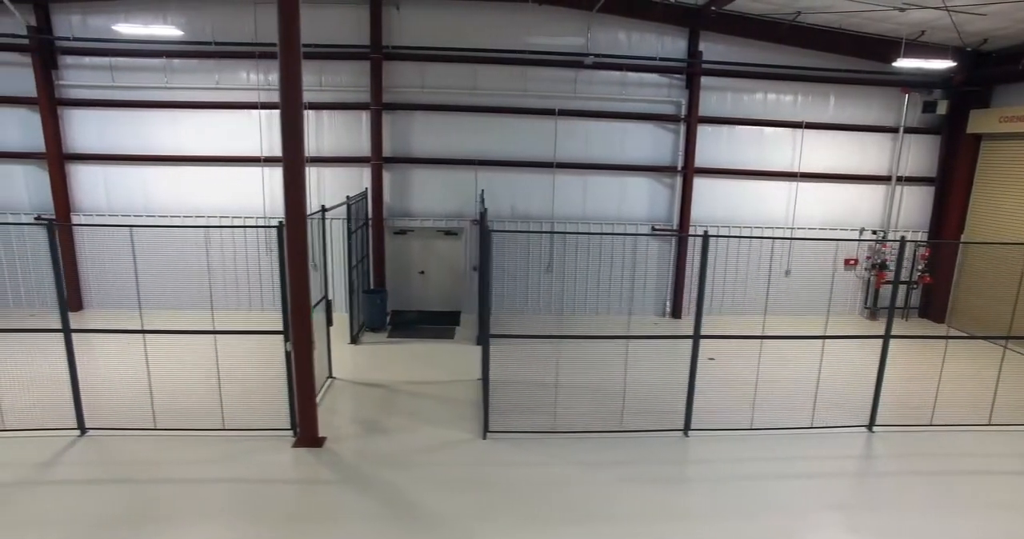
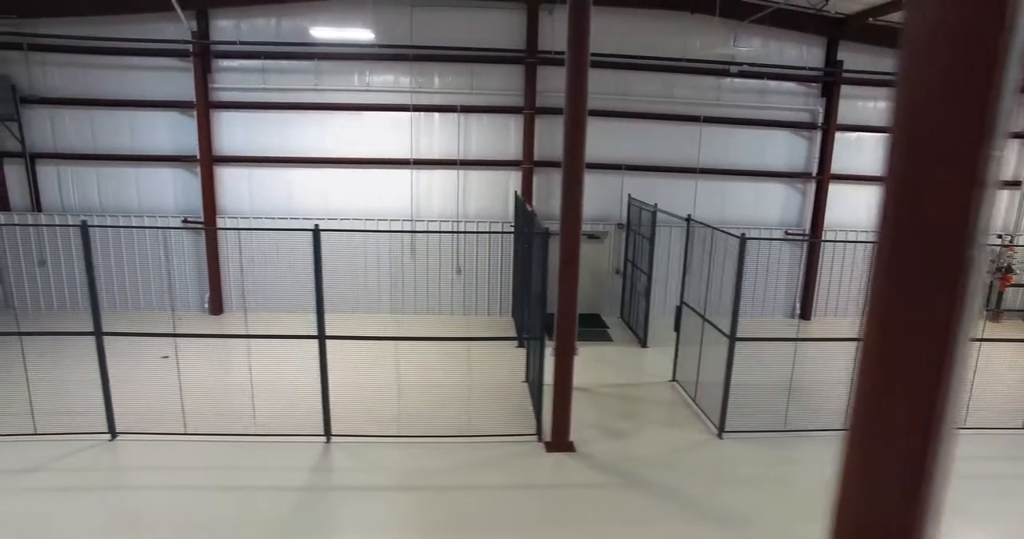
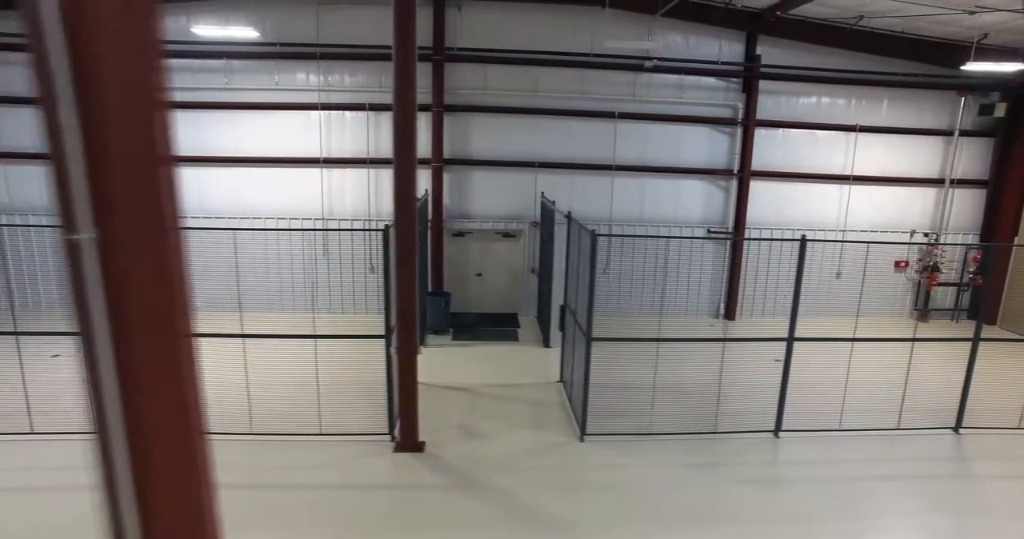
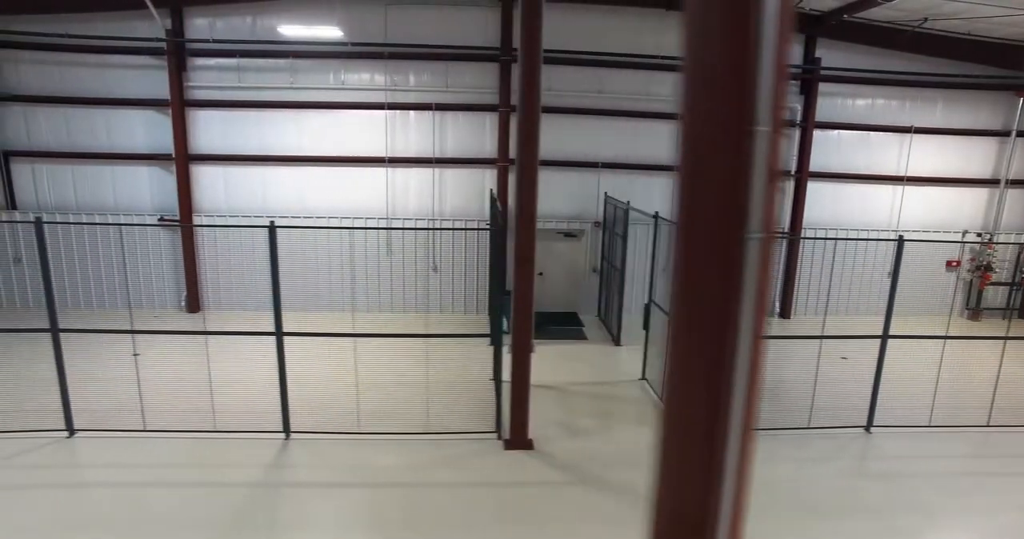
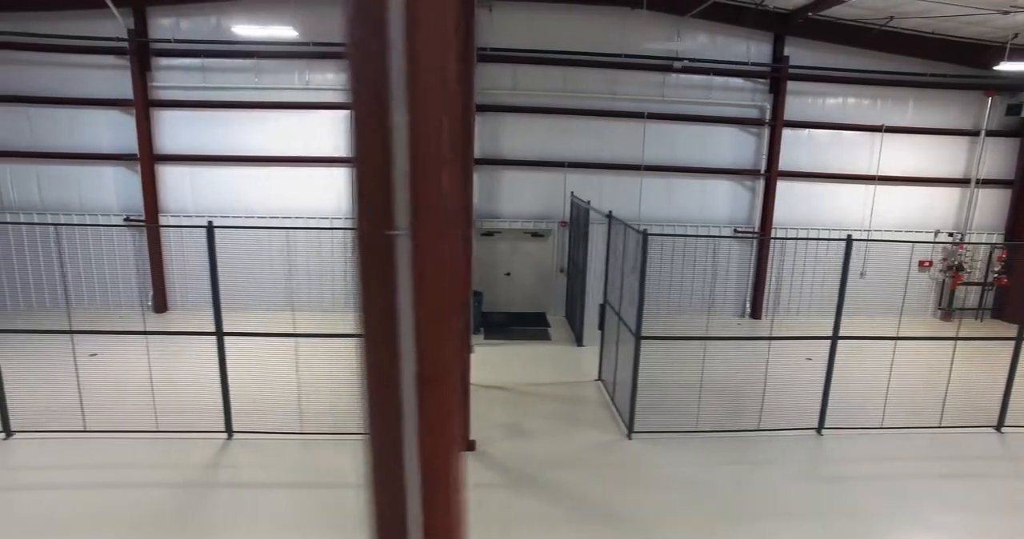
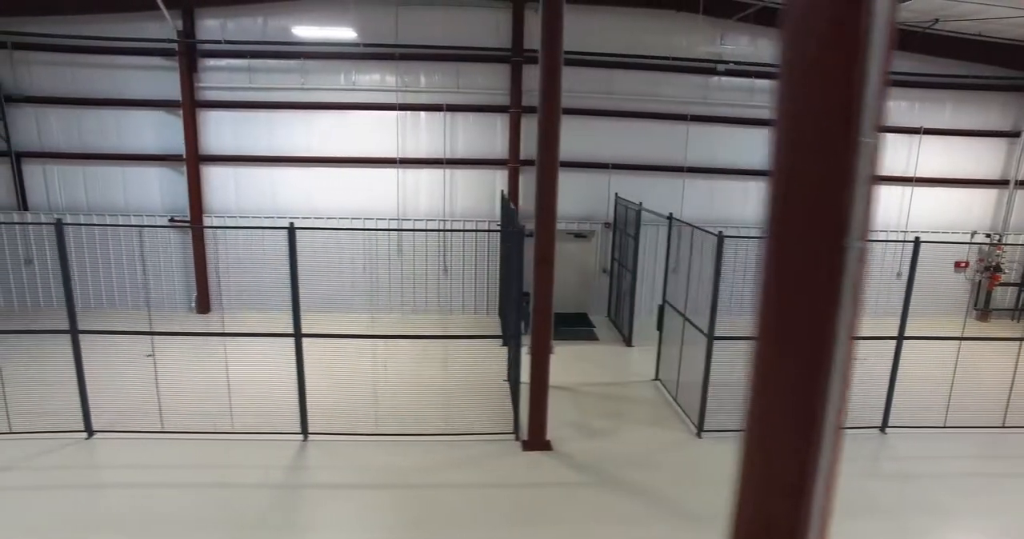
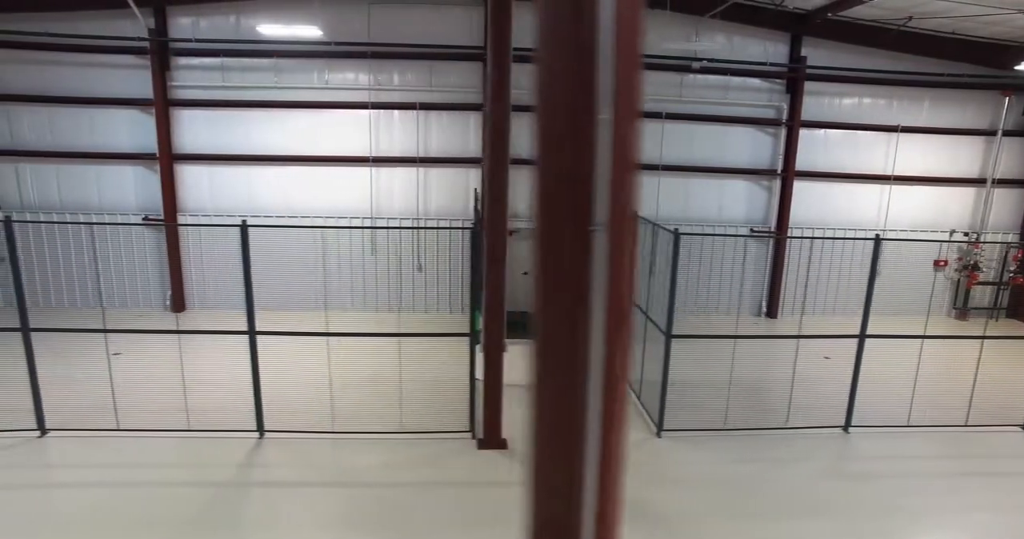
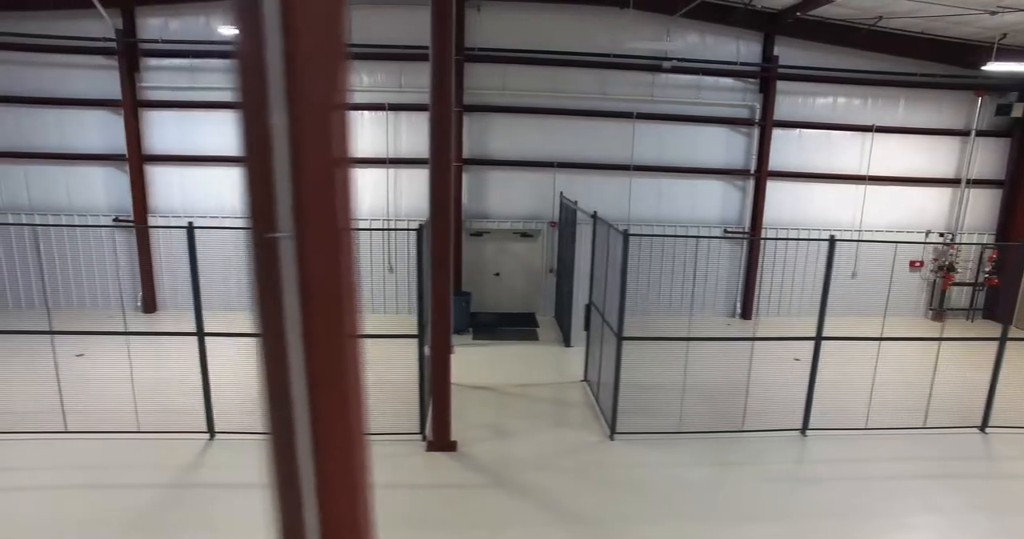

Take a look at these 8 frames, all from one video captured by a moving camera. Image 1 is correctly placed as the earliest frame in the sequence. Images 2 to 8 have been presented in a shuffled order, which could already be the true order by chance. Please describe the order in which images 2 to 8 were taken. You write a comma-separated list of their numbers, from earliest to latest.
3, 8, 5, 7, 4, 6, 2
